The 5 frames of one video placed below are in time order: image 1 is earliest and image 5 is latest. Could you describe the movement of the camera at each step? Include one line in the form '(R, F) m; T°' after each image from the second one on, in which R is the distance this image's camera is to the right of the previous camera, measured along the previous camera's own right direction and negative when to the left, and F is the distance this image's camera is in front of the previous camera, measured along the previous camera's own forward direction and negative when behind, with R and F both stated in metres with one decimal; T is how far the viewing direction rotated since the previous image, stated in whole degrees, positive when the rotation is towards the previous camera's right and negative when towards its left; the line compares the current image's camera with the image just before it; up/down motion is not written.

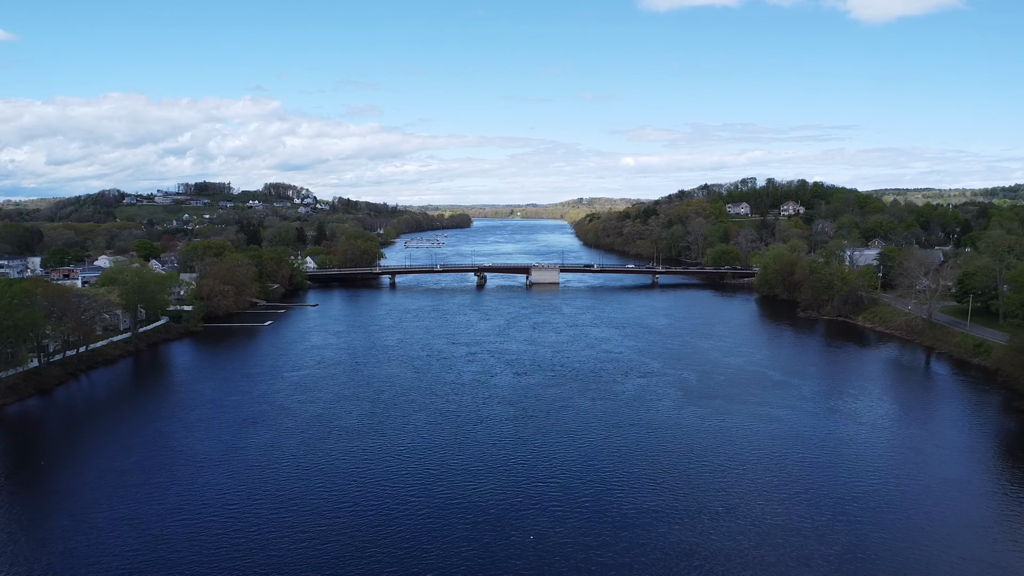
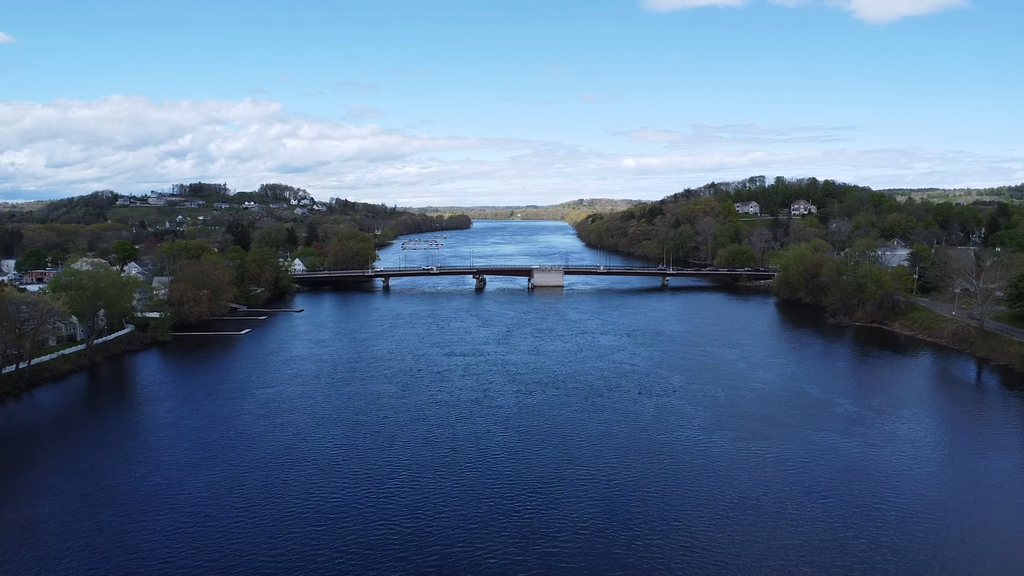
(0.0, +3.7) m; 0°
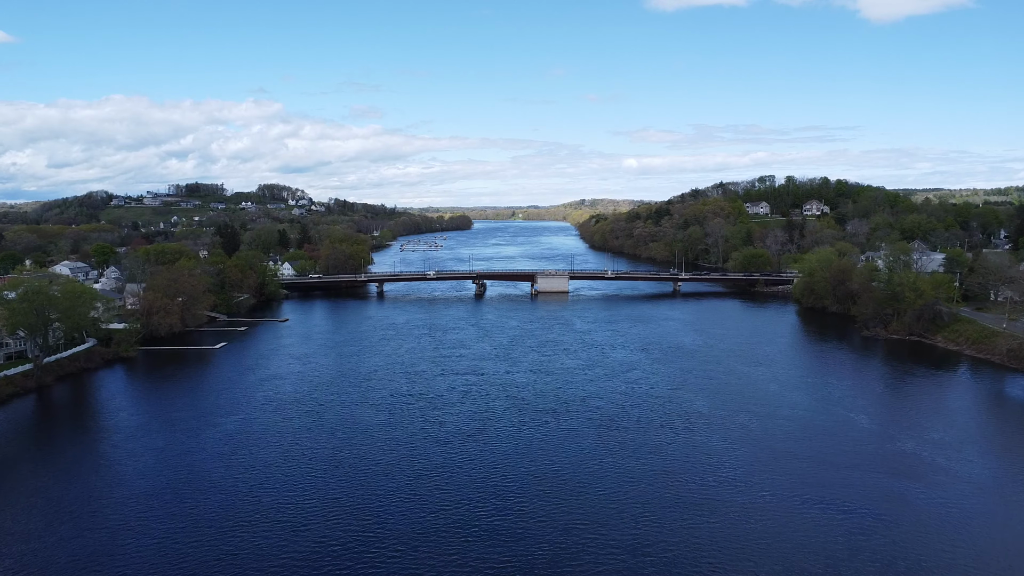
(0.0, +3.5) m; 0°
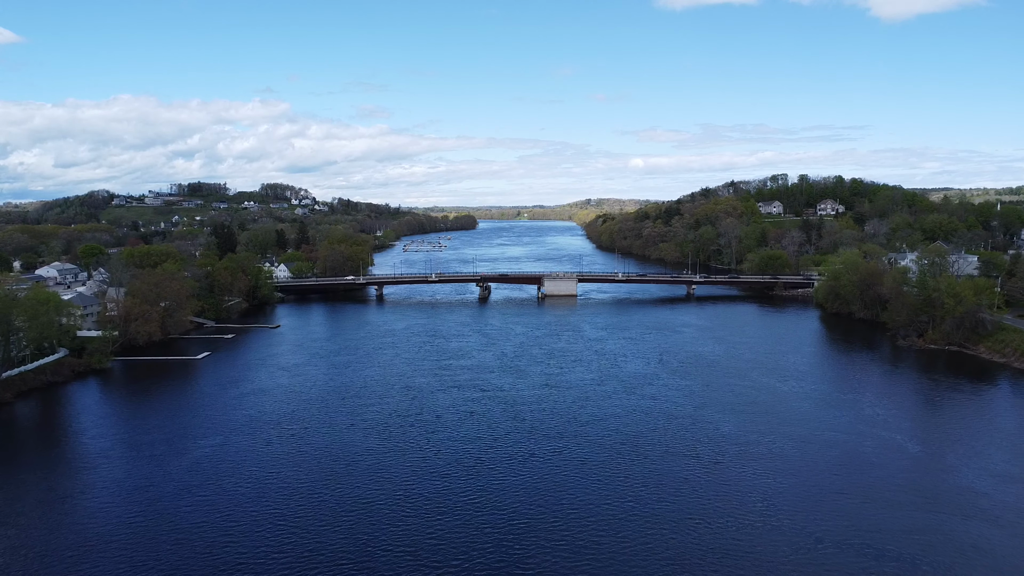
(0.0, +2.5) m; 0°
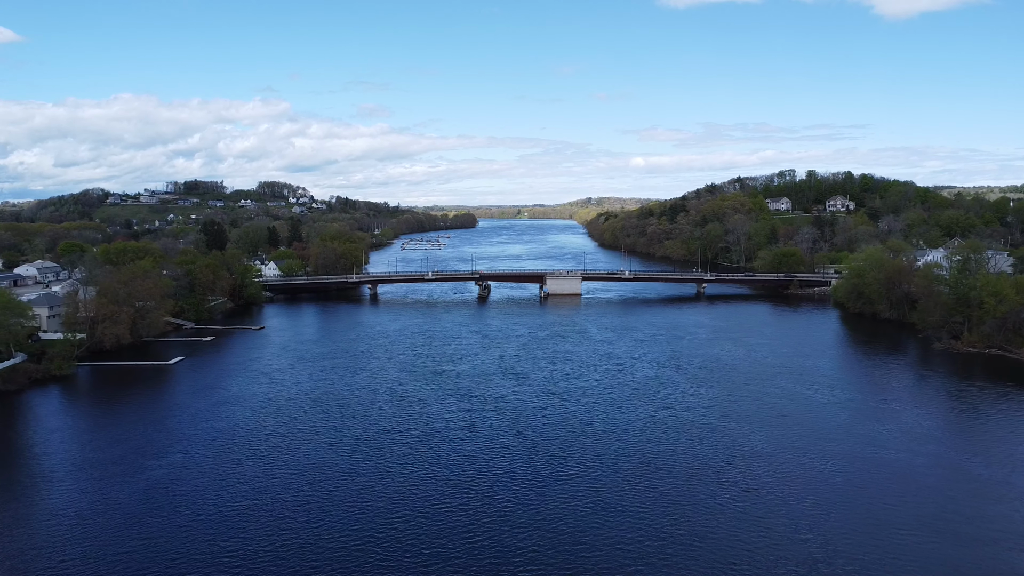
(0.0, +2.6) m; 0°
